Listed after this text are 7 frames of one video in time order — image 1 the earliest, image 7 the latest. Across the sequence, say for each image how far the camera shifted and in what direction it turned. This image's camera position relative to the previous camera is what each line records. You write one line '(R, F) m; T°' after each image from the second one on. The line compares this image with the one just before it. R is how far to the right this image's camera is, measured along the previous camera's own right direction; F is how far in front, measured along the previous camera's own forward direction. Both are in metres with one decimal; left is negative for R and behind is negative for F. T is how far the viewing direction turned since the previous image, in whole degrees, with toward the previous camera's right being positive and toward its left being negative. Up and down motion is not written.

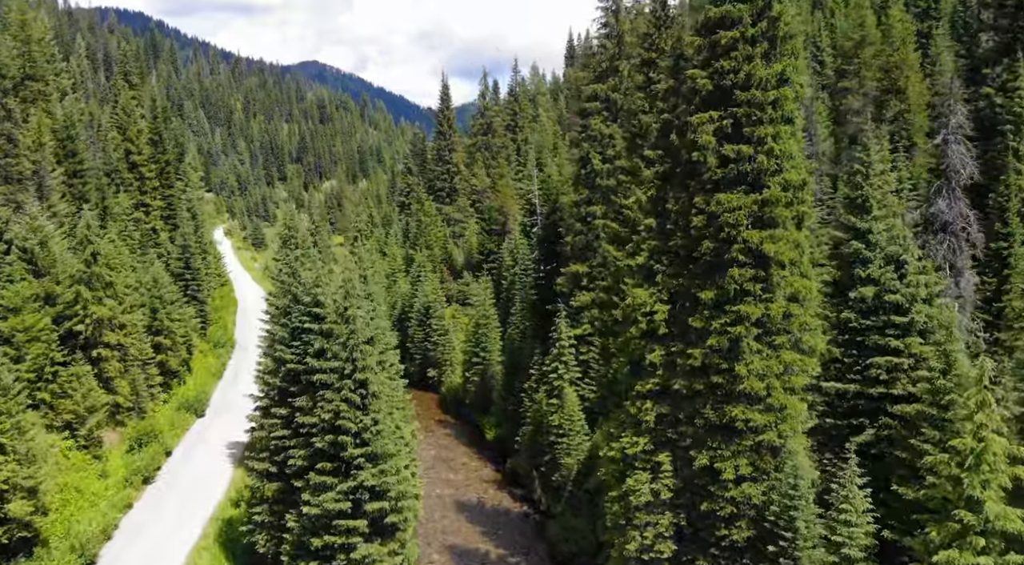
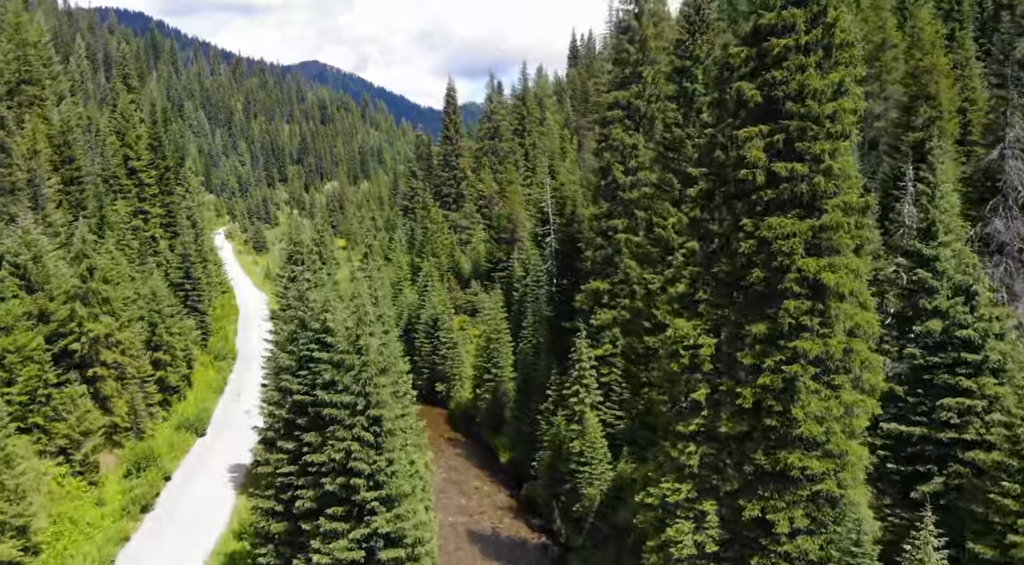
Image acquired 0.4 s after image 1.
(-0.9, +2.2) m; 0°
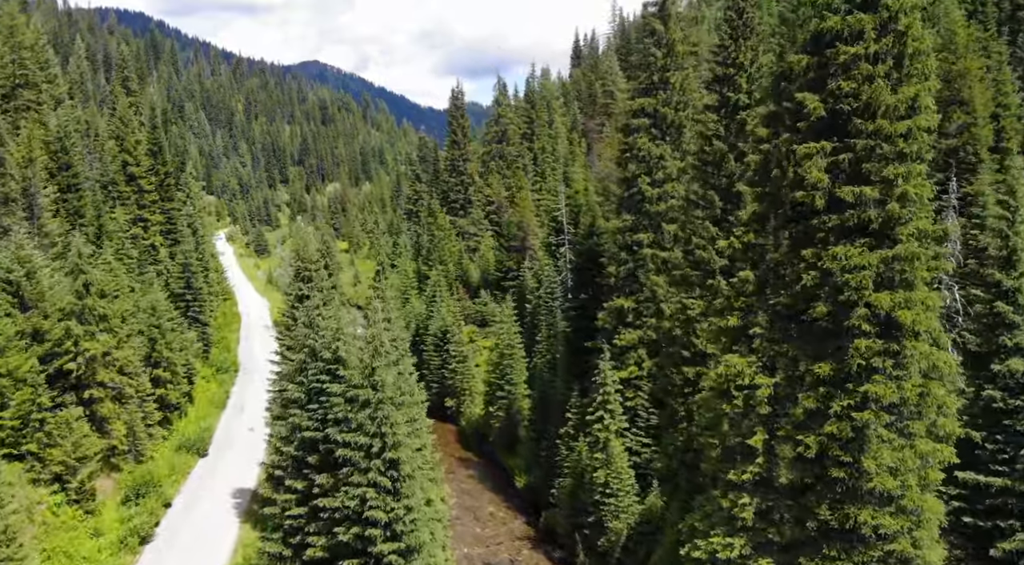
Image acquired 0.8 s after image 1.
(-0.9, +2.2) m; 0°
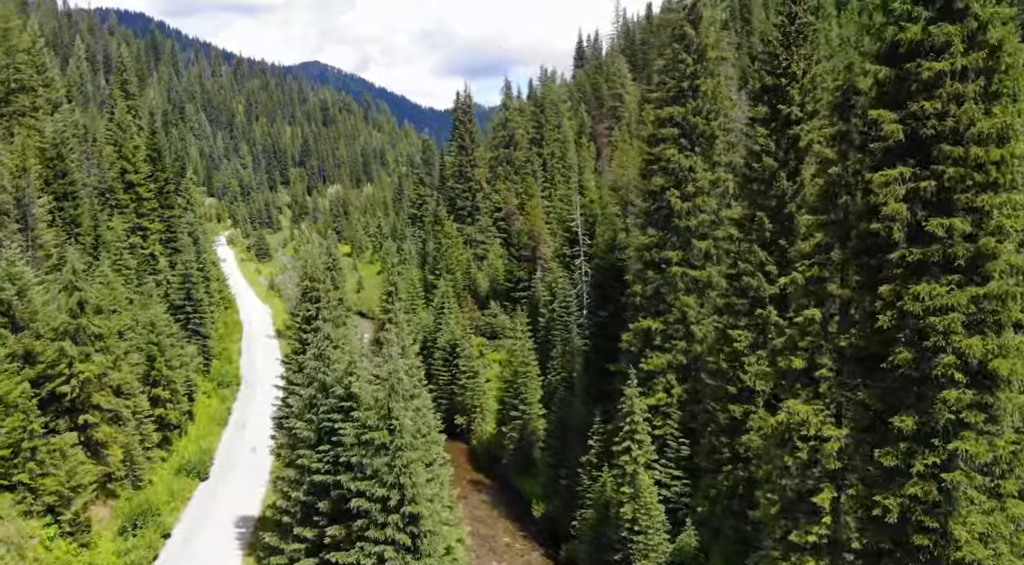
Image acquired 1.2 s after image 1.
(-0.9, +2.3) m; 0°
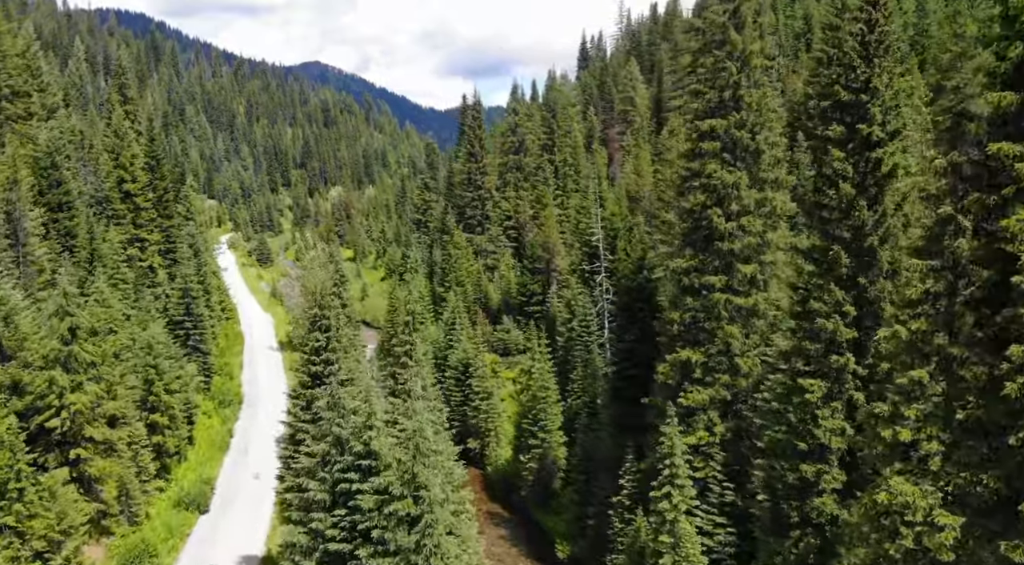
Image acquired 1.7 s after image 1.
(-1.1, +2.9) m; 0°
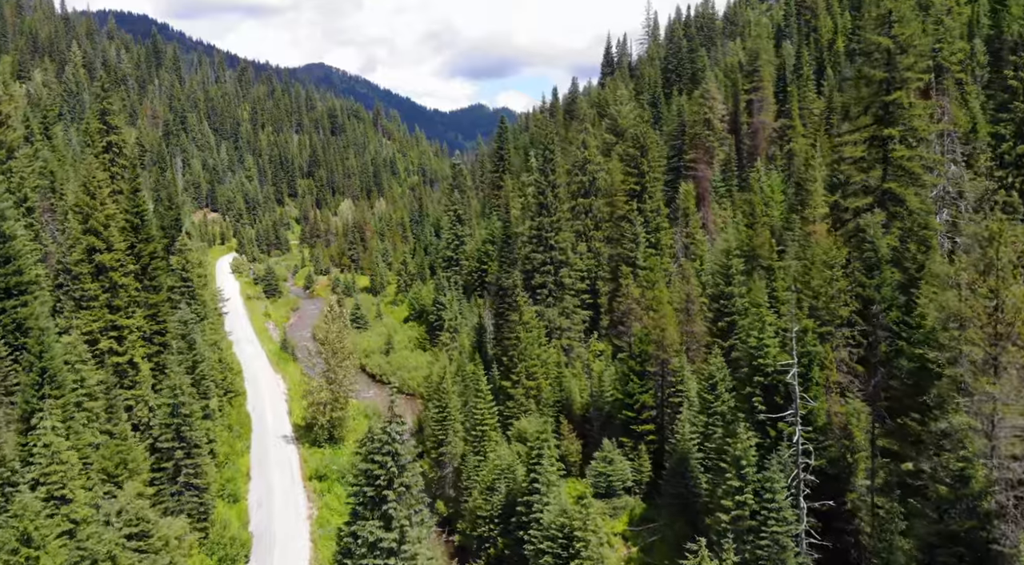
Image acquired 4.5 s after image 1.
(-6.3, +17.5) m; 0°
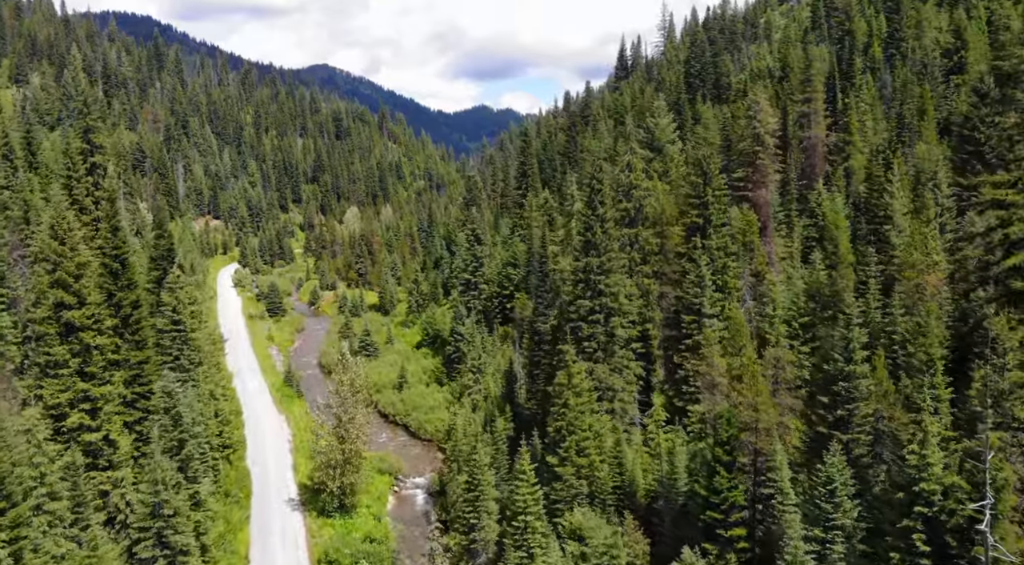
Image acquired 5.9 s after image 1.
(-2.7, +9.1) m; 0°
